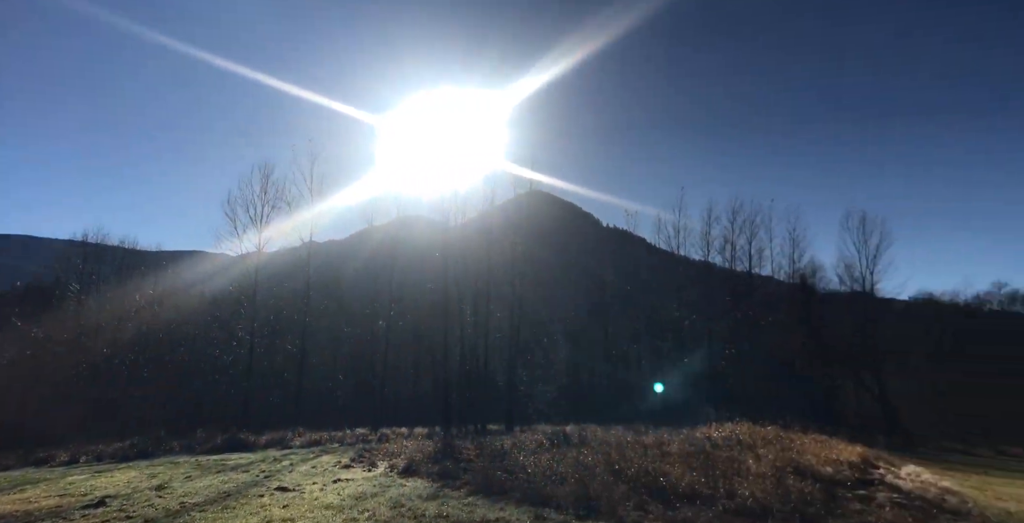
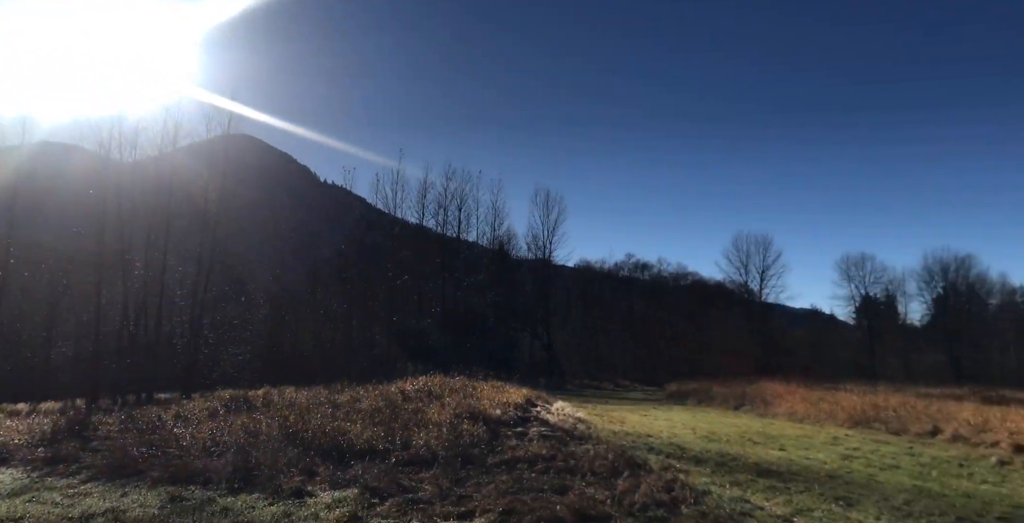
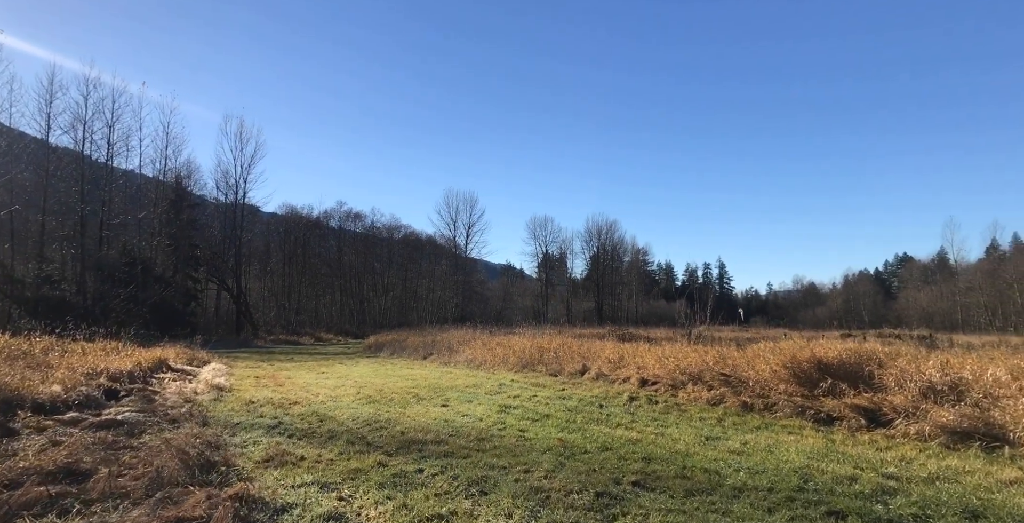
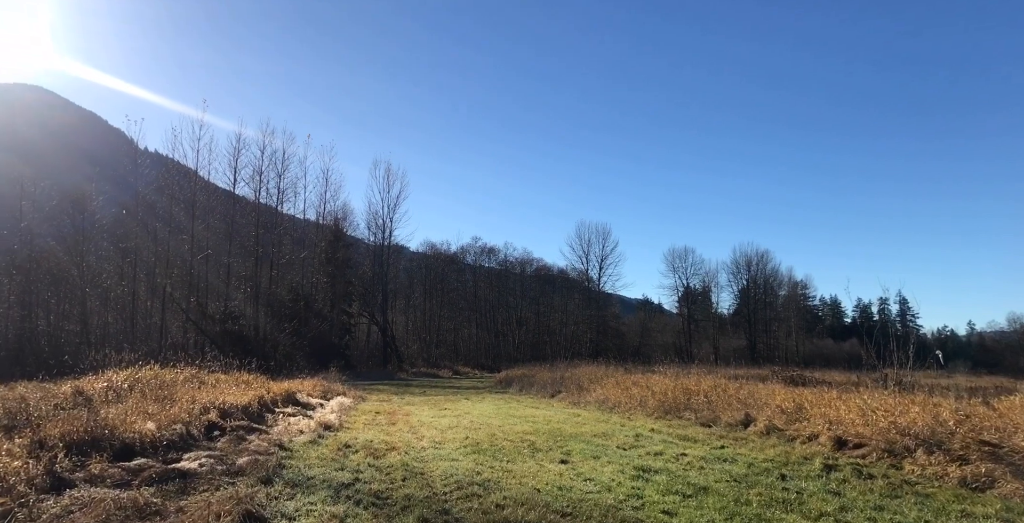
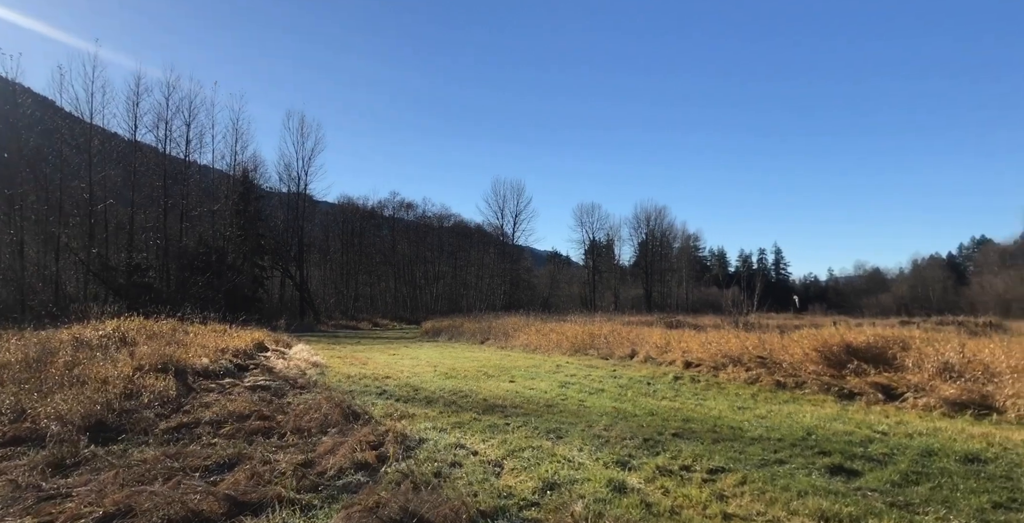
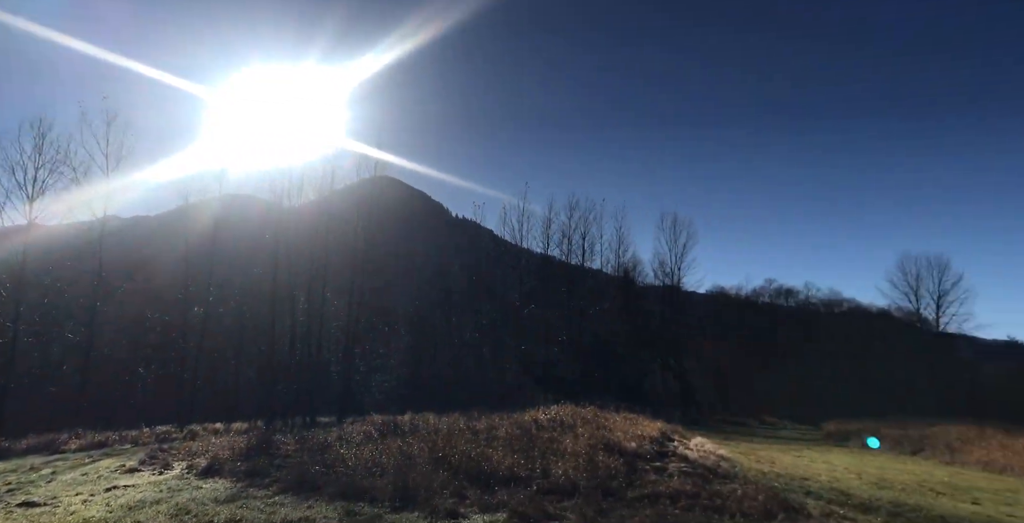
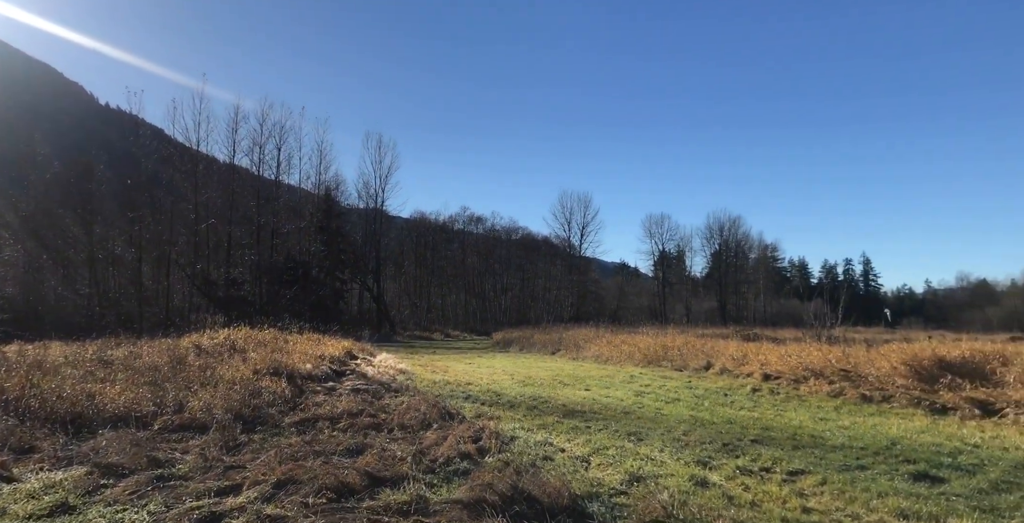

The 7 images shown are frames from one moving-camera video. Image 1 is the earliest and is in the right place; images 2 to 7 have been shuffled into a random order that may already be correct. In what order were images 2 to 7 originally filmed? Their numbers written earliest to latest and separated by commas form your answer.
6, 2, 7, 5, 3, 4
